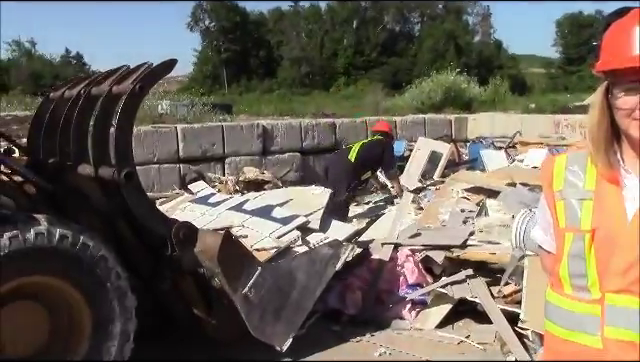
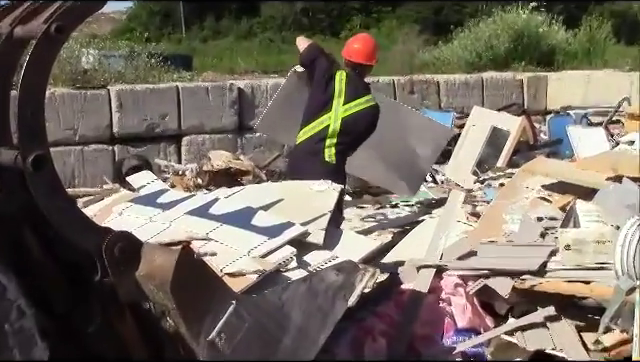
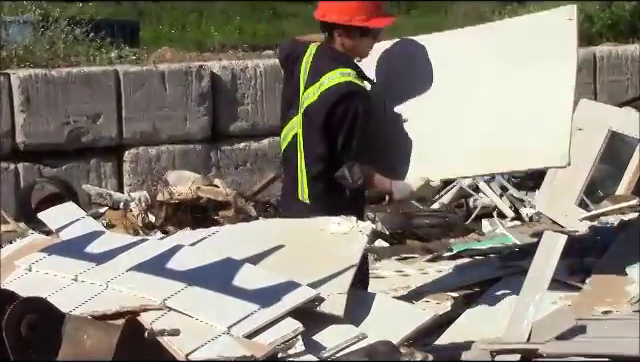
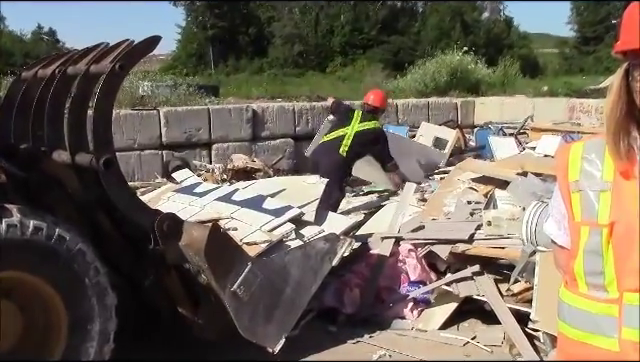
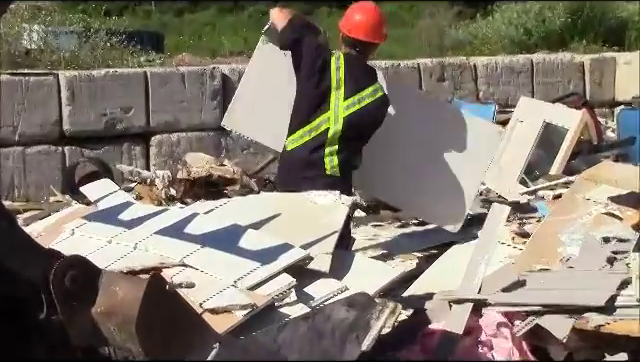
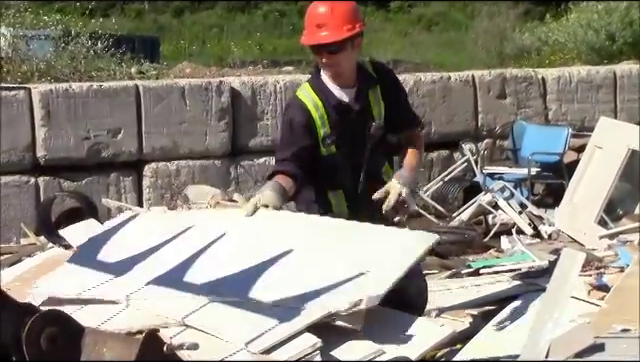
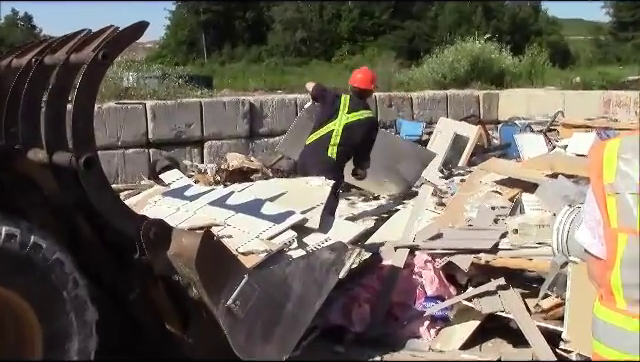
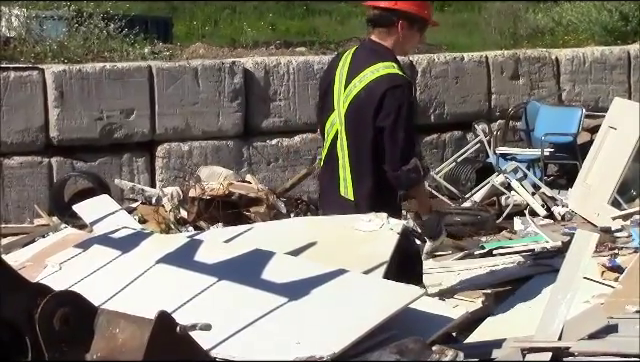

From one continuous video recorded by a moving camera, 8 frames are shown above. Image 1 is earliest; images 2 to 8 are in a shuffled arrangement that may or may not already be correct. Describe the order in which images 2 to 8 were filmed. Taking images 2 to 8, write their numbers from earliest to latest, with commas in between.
4, 7, 2, 5, 3, 6, 8
